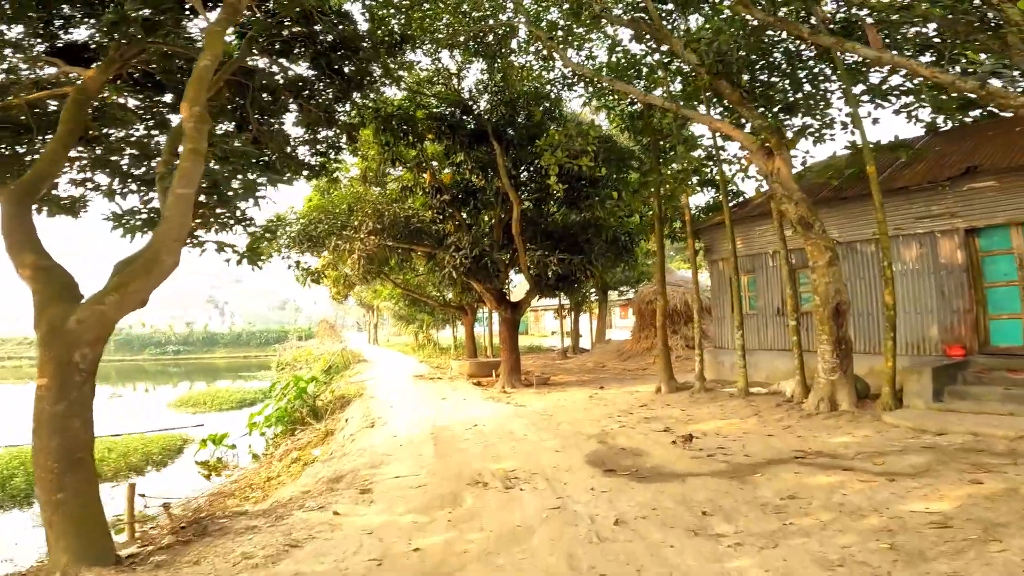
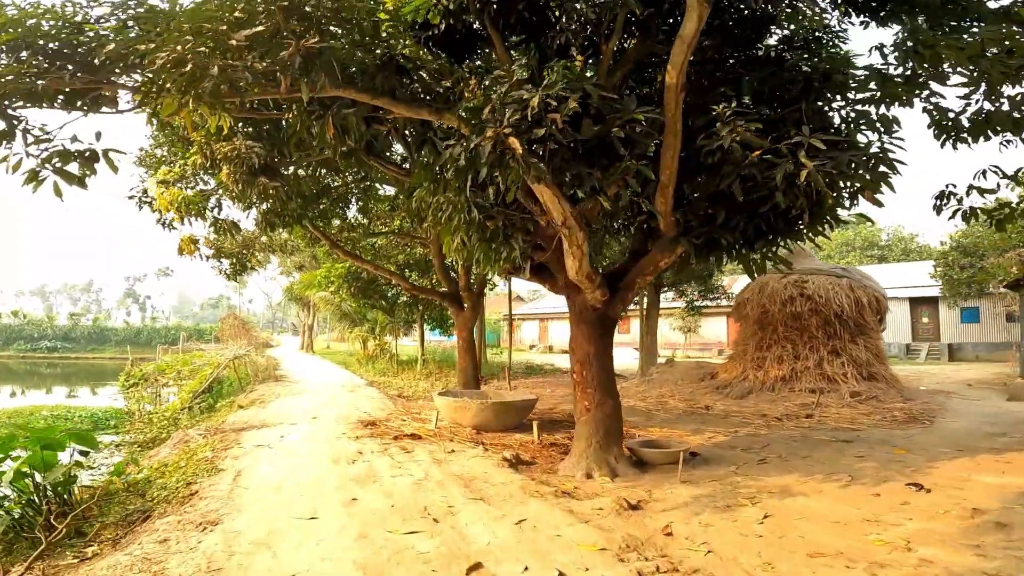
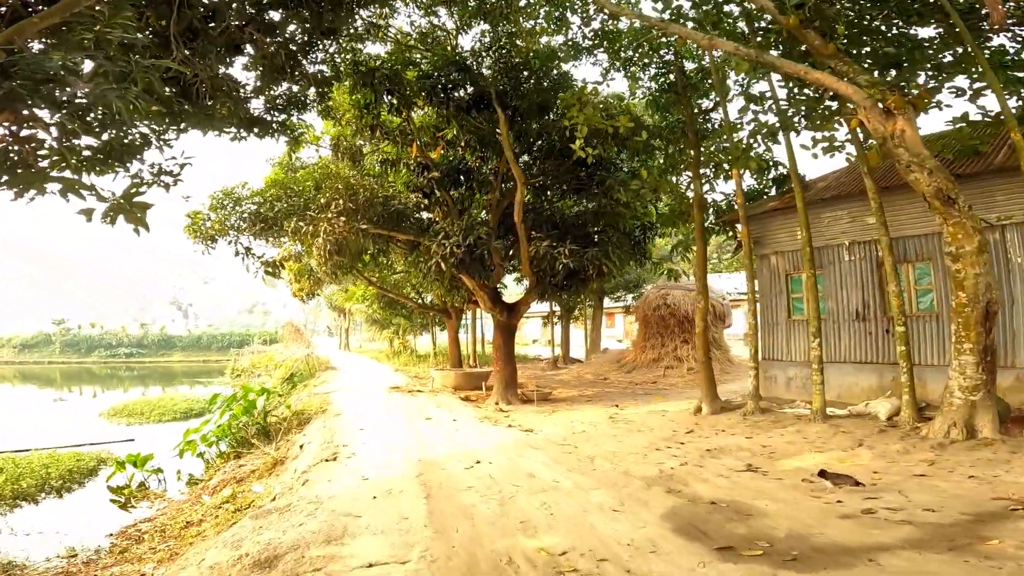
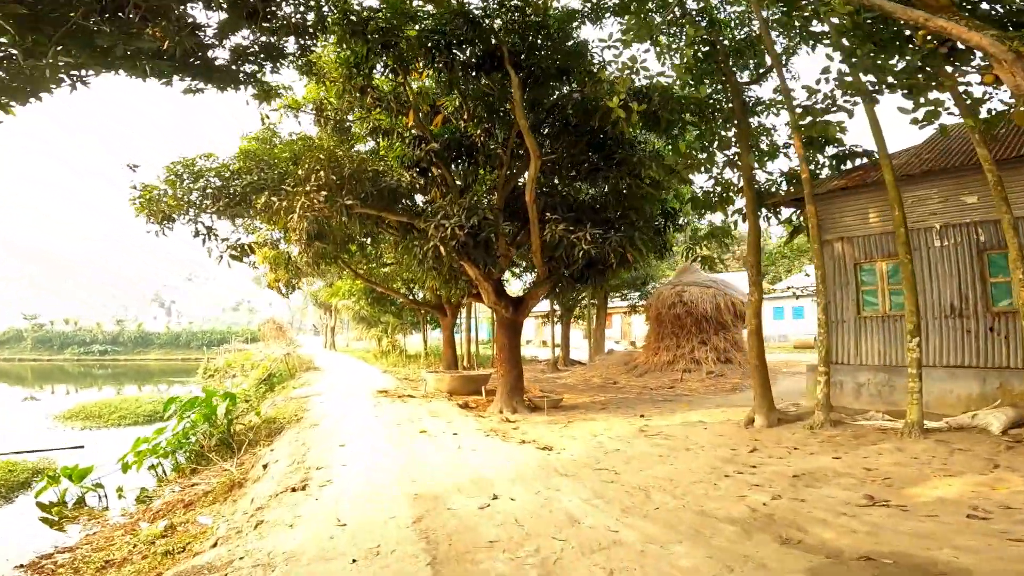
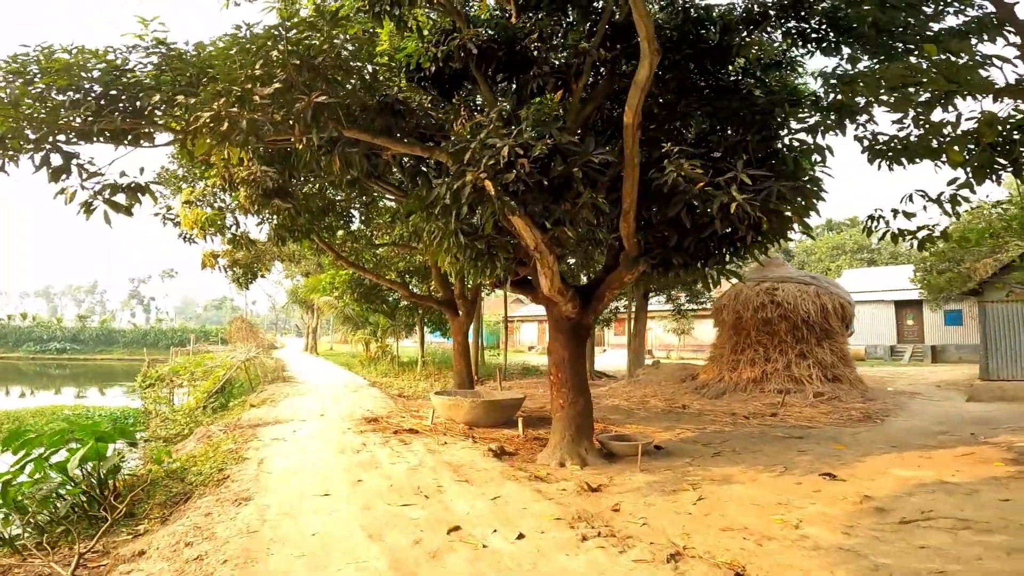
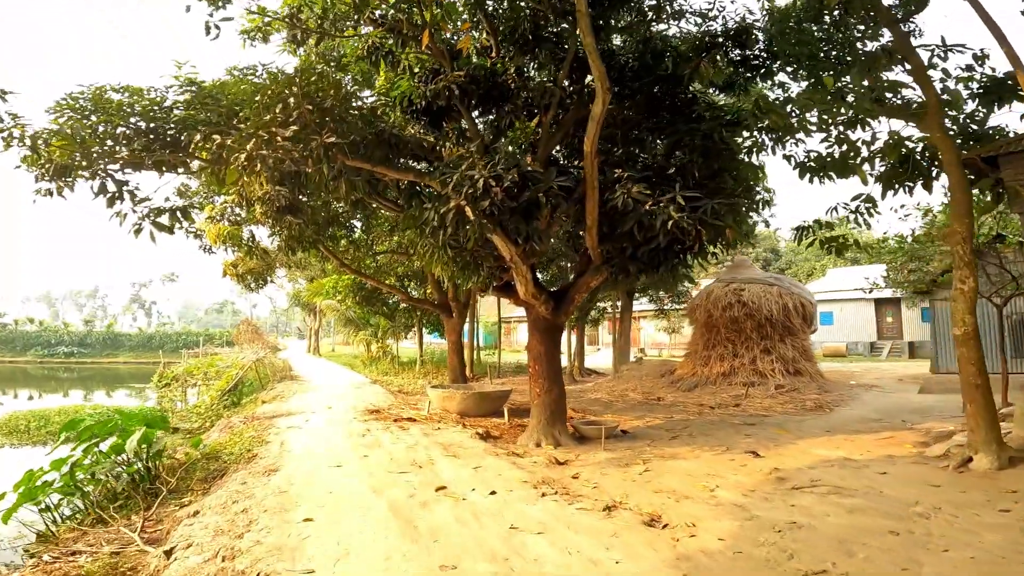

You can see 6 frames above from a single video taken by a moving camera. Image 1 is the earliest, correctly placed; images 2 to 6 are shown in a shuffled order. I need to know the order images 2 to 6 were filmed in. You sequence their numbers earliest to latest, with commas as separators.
3, 4, 6, 5, 2
